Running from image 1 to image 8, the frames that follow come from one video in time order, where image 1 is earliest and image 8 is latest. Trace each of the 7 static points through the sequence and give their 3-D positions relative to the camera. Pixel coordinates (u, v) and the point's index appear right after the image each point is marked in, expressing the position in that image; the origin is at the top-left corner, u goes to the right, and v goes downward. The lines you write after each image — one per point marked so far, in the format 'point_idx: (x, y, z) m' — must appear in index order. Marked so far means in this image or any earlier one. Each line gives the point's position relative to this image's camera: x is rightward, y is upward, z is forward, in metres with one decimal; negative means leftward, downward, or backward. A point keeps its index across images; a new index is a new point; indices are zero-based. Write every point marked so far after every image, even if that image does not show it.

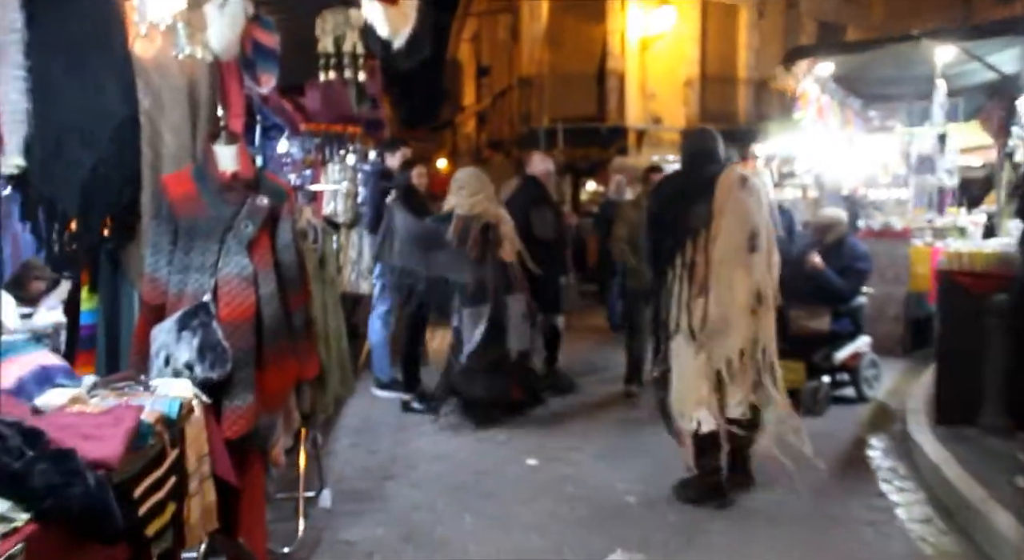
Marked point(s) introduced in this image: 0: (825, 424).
0: (+2.3, -1.1, +6.2) m
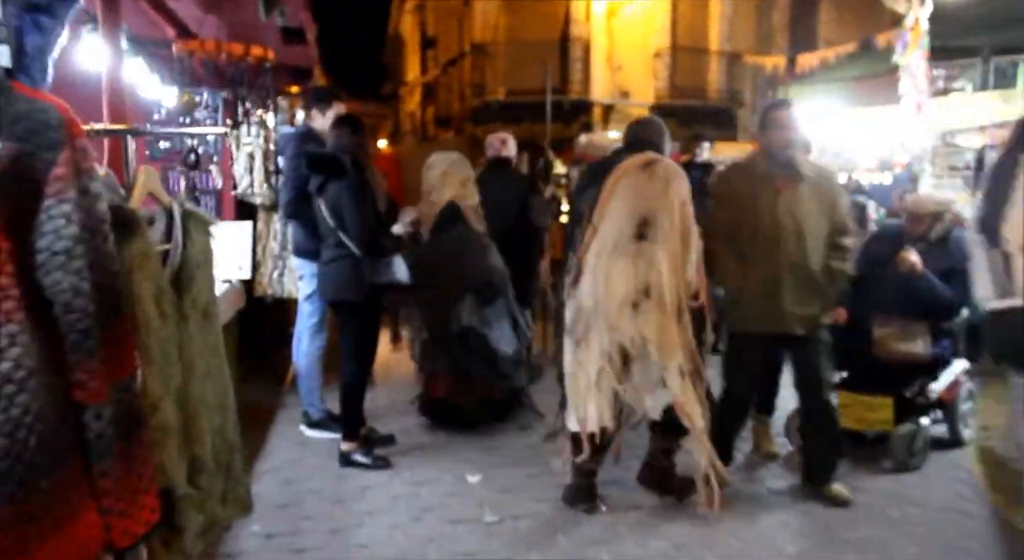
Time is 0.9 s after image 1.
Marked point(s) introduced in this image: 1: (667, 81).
0: (+2.2, -1.1, +4.5) m
1: (+3.4, +4.3, +18.6) m
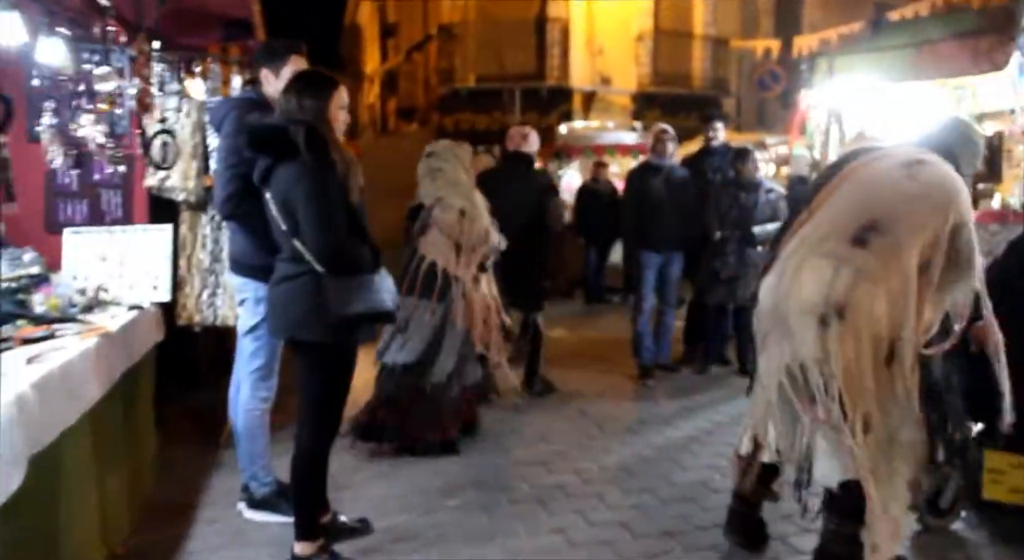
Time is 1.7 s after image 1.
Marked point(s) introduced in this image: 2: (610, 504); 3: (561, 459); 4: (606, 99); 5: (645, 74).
0: (+2.4, -1.2, +3.1) m
1: (+2.8, +4.3, +17.3) m
2: (+0.5, -1.2, +4.5) m
3: (+0.3, -1.1, +5.3) m
4: (+1.8, +3.6, +16.8) m
5: (+2.7, +4.2, +17.3) m
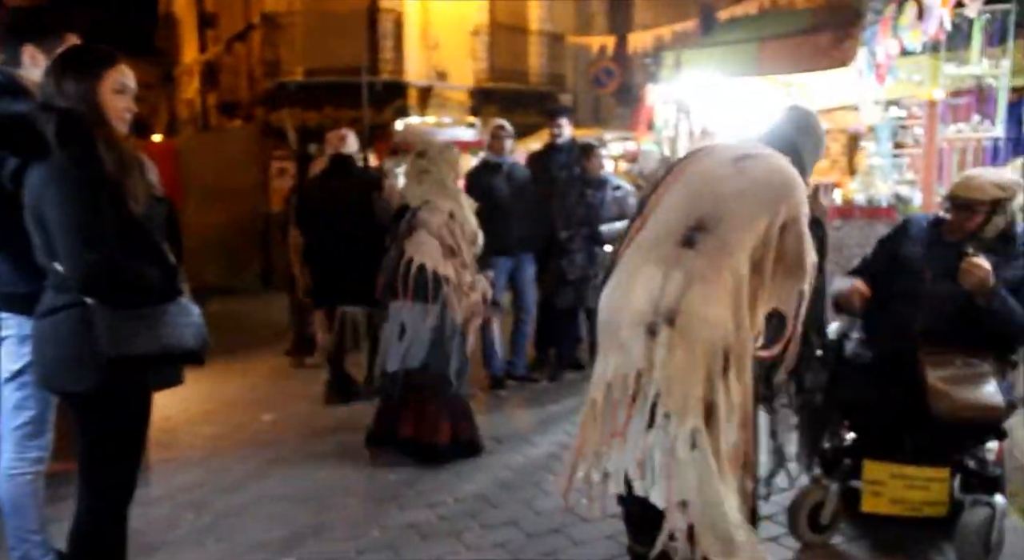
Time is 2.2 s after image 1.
0: (+1.9, -1.2, +3.0) m
1: (-0.5, +4.3, +16.9) m
2: (-0.2, -1.2, +4.0) m
3: (-0.6, -1.2, +4.7) m
4: (-1.3, +3.6, +16.3) m
5: (-0.6, +4.2, +16.9) m
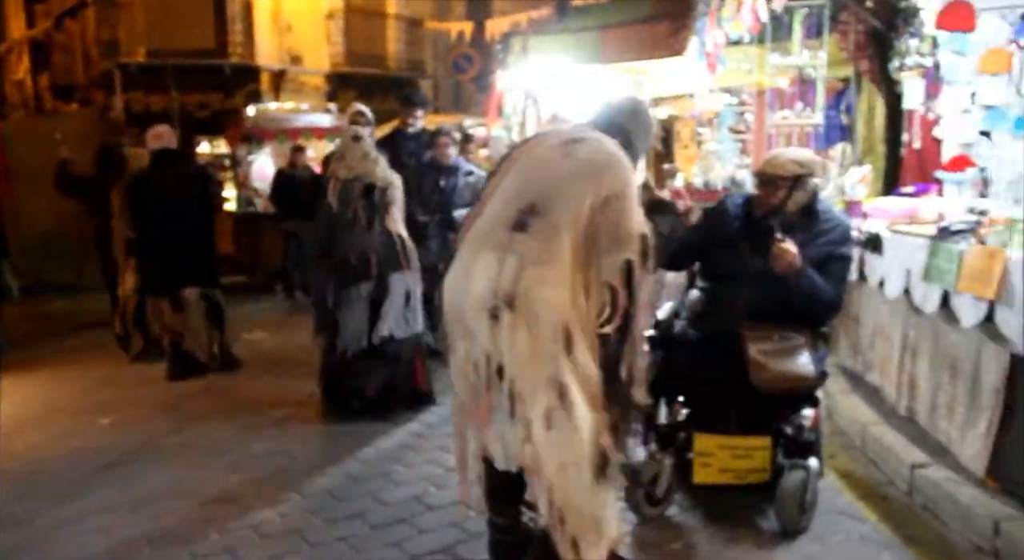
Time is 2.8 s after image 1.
0: (+1.3, -1.1, +3.2) m
1: (-3.3, +4.5, +16.6) m
2: (-0.9, -1.2, +3.9) m
3: (-1.4, -1.1, +4.6) m
4: (-4.0, +3.7, +15.8) m
5: (-3.4, +4.4, +16.6) m
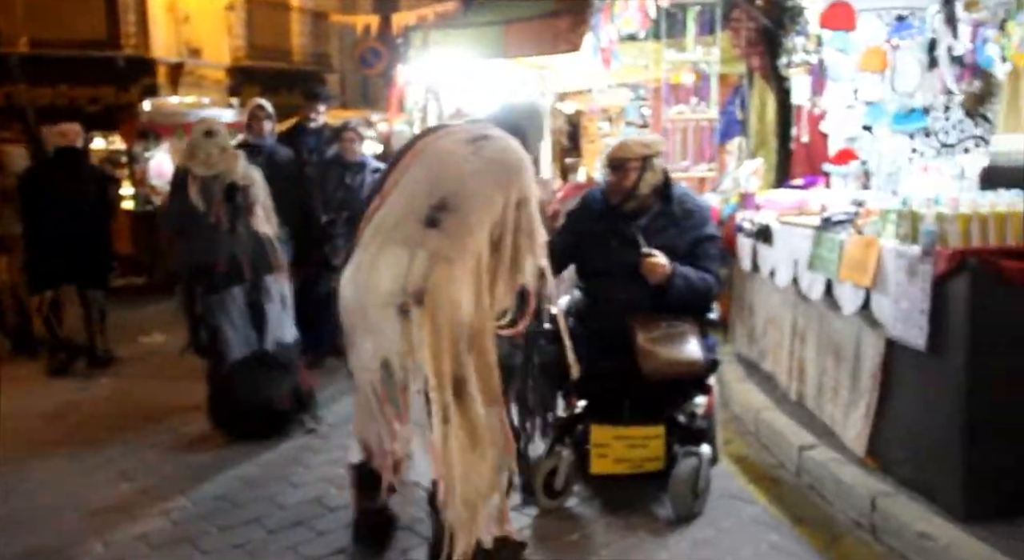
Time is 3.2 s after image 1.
0: (+0.9, -1.1, +3.3) m
1: (-5.0, +4.6, +16.1) m
2: (-1.4, -1.2, +3.8) m
3: (-1.9, -1.1, +4.4) m
4: (-5.7, +3.7, +15.3) m
5: (-5.1, +4.4, +16.1) m
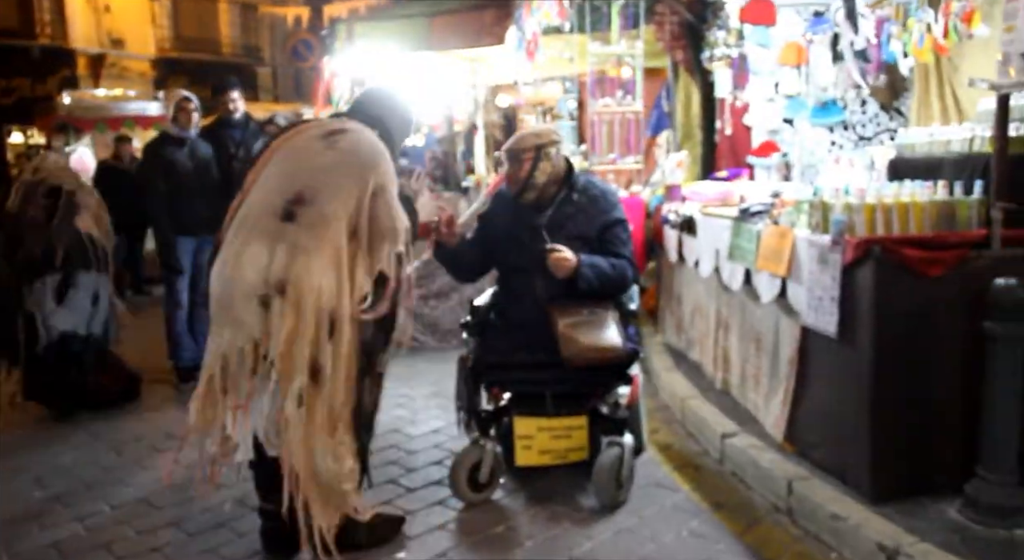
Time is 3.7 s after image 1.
0: (+0.6, -1.0, +3.3) m
1: (-6.3, +4.6, +15.7) m
2: (-1.7, -1.2, +3.7) m
3: (-2.3, -1.1, +4.3) m
4: (-6.9, +3.8, +14.9) m
5: (-6.4, +4.5, +15.7) m
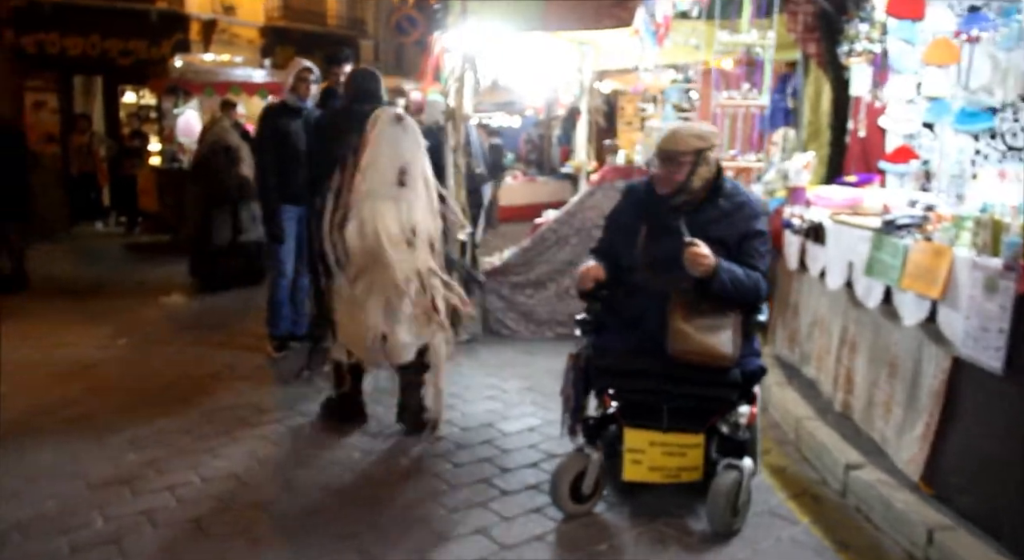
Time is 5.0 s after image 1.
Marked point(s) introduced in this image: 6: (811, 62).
0: (+1.0, -1.1, +3.0) m
1: (-4.3, +5.2, +15.8) m
2: (-1.3, -1.1, +3.6) m
3: (-1.8, -1.0, +4.2) m
4: (-5.0, +4.4, +15.1) m
5: (-4.4, +5.1, +15.8) m
6: (+2.2, +1.6, +6.4) m
